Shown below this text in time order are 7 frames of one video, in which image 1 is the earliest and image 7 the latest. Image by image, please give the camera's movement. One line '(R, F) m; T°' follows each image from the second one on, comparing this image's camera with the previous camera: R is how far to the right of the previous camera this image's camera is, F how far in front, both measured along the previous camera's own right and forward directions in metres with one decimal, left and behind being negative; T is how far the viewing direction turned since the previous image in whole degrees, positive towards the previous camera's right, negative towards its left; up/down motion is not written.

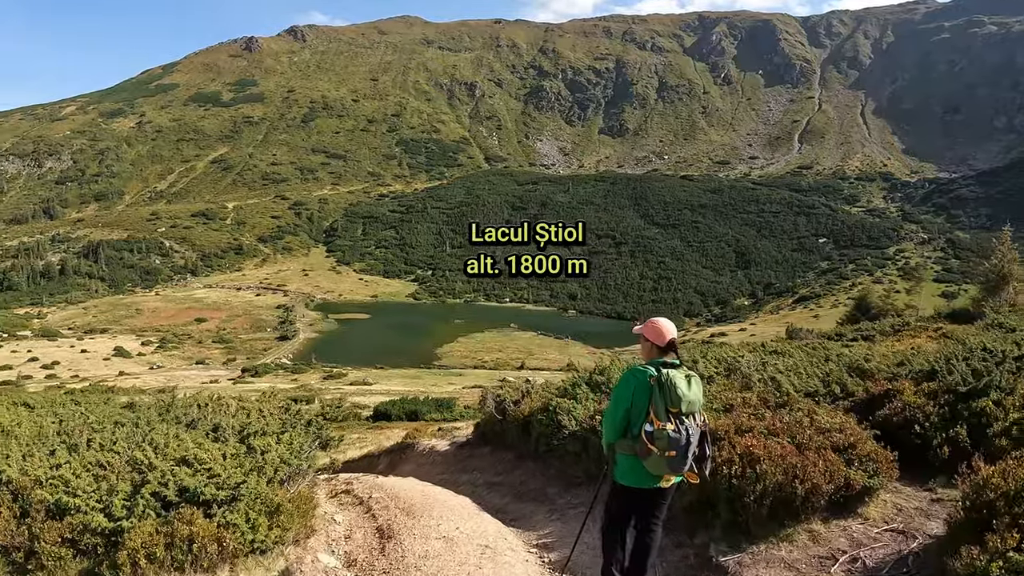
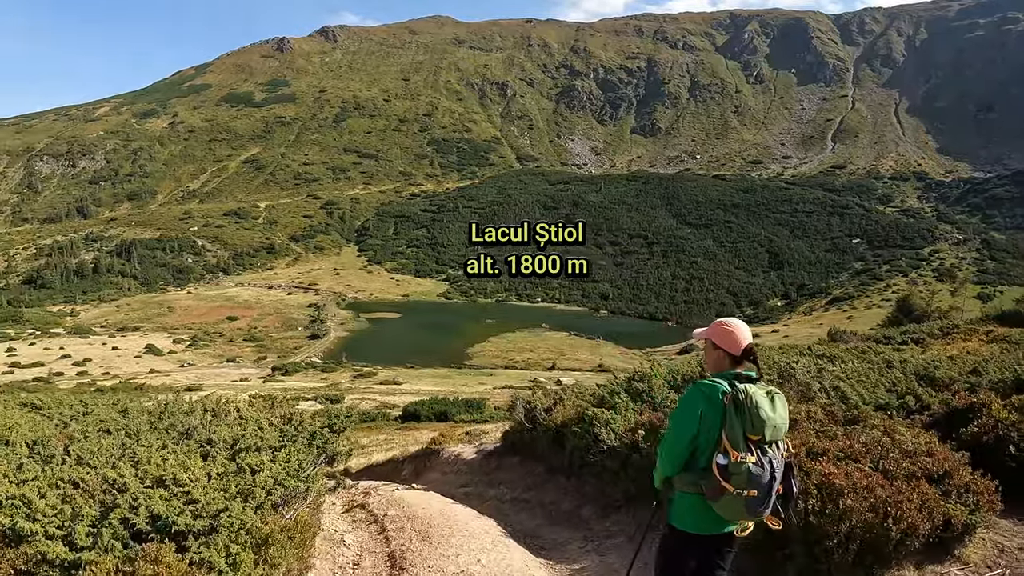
(0.0, +1.1) m; -3°
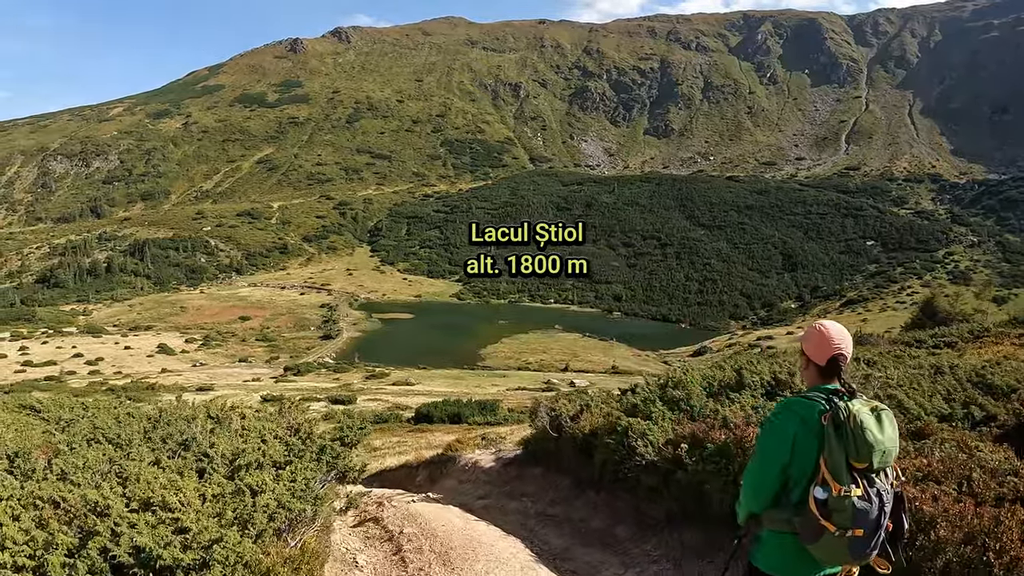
(-0.2, +0.8) m; -1°
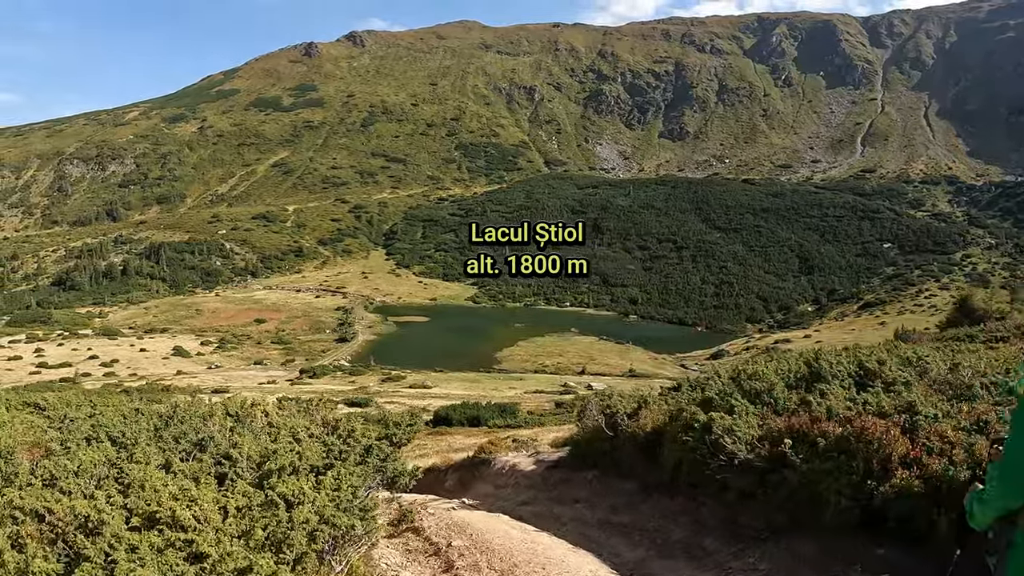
(-0.6, +1.3) m; -1°
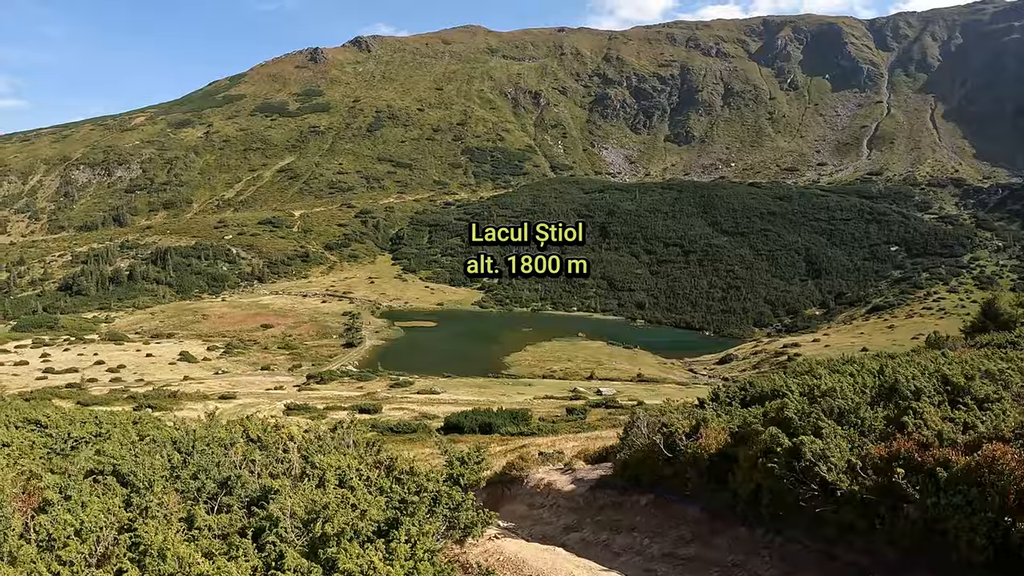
(-0.4, +0.9) m; -1°
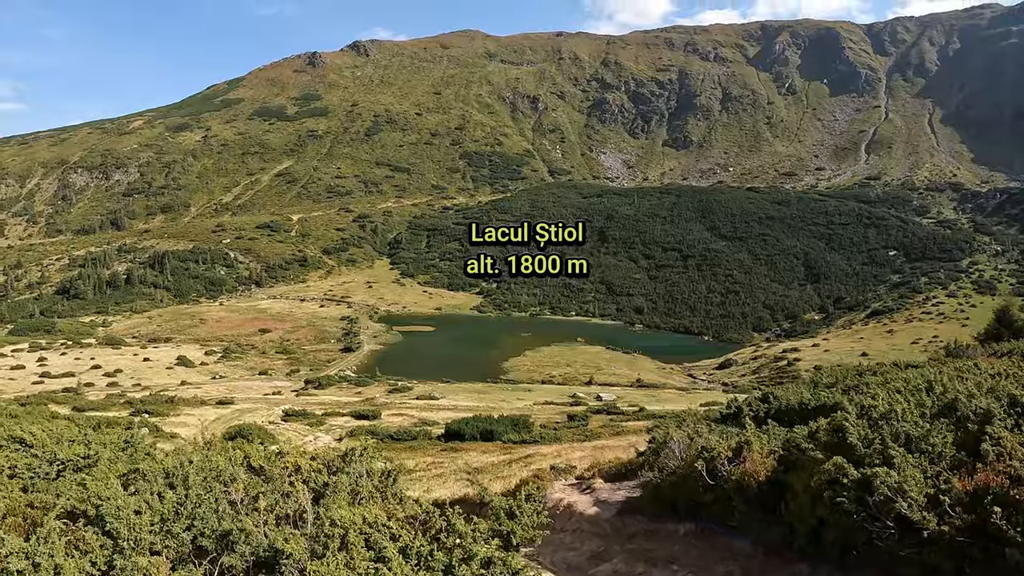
(+0.1, +0.1) m; 0°
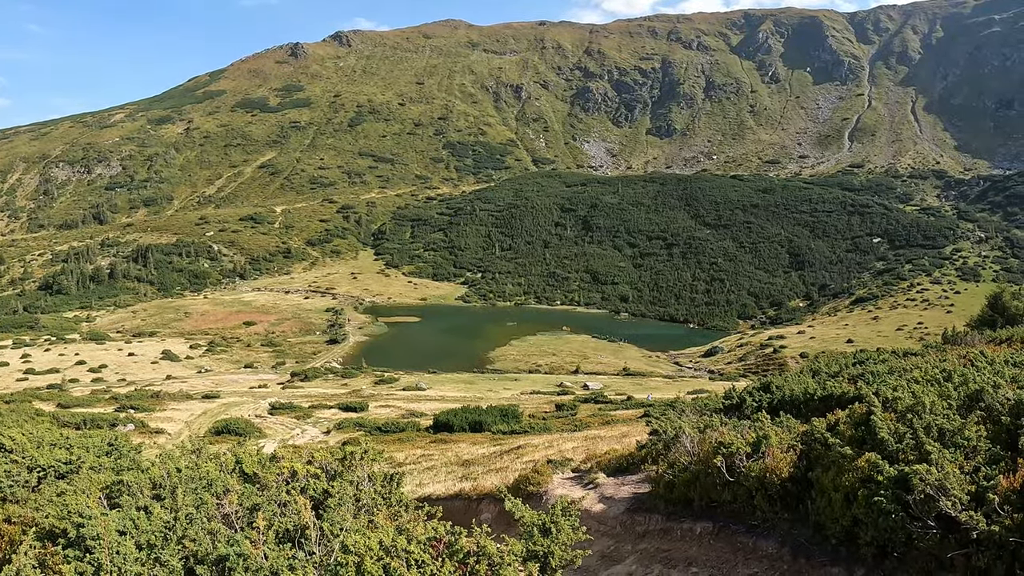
(+0.4, -0.7) m; +1°
